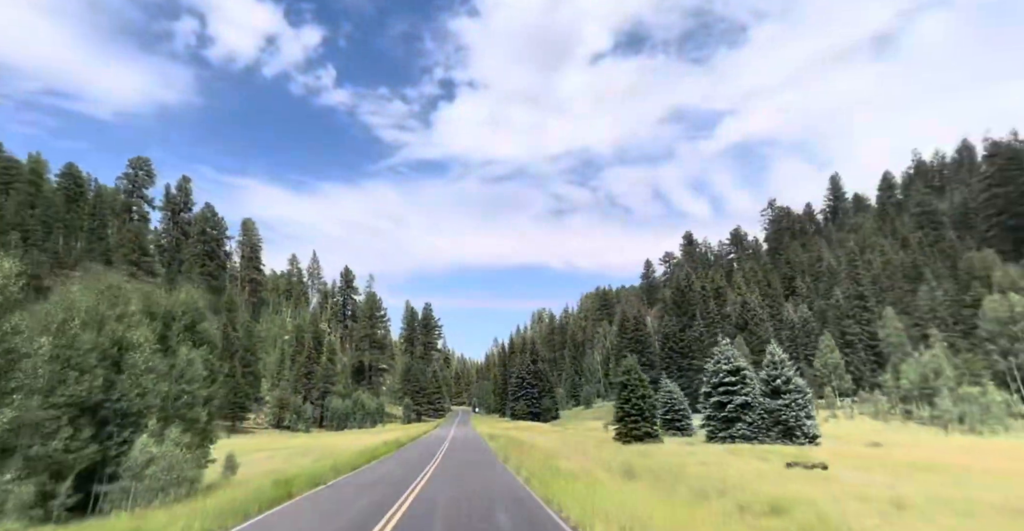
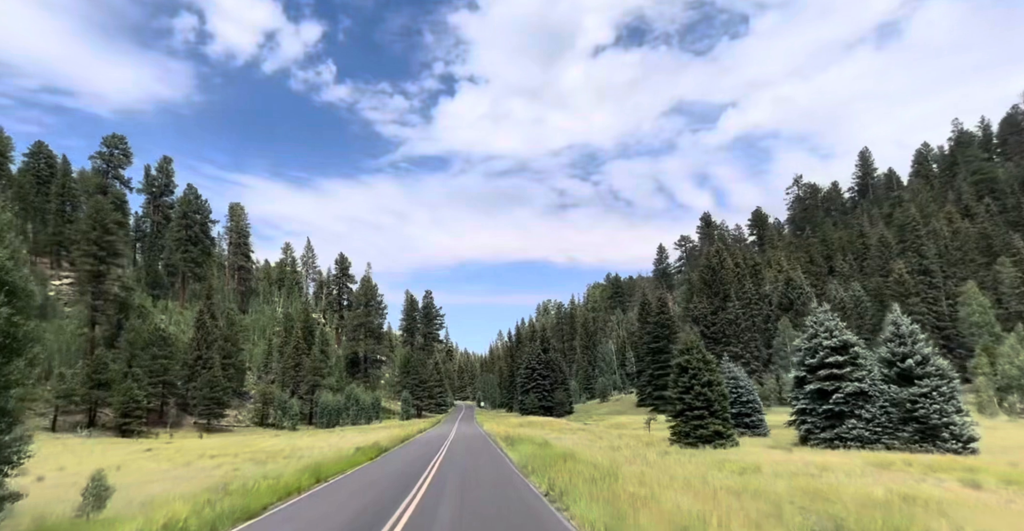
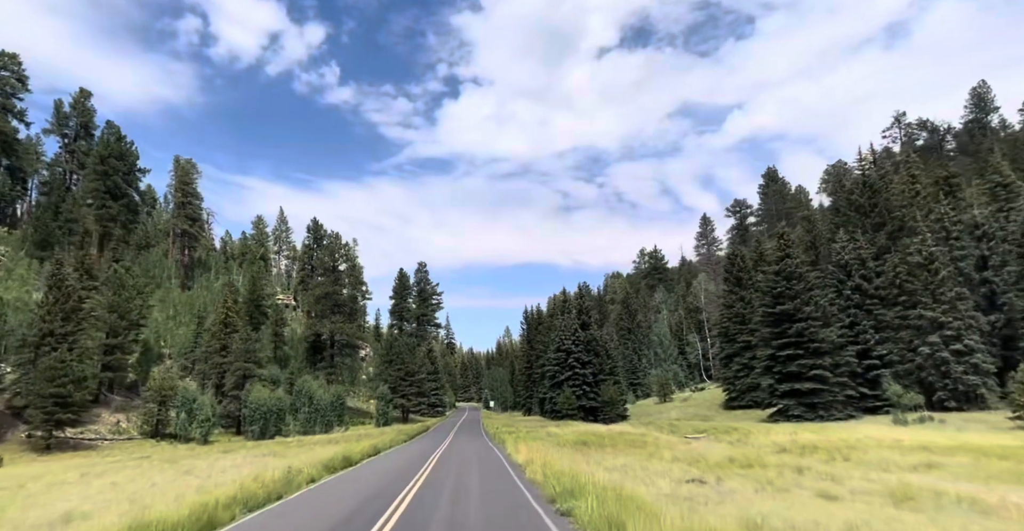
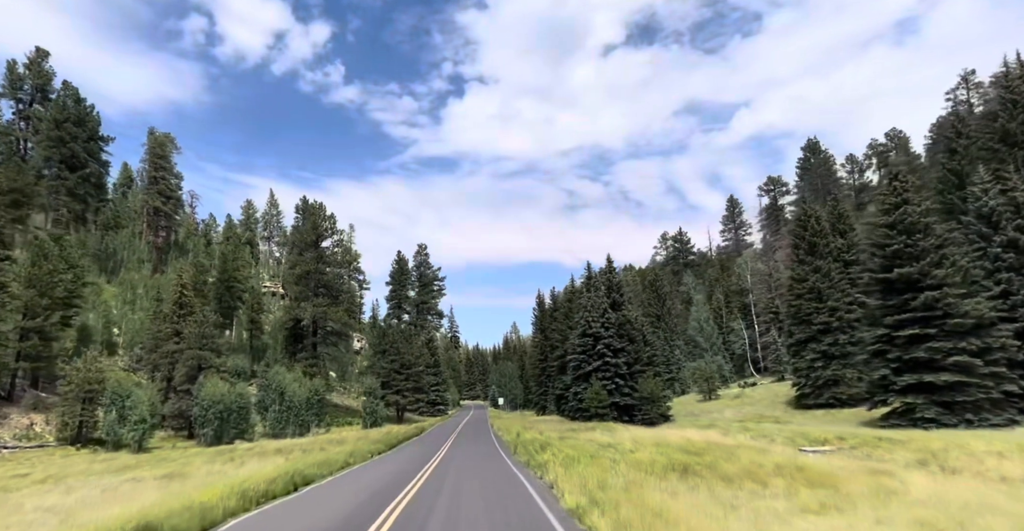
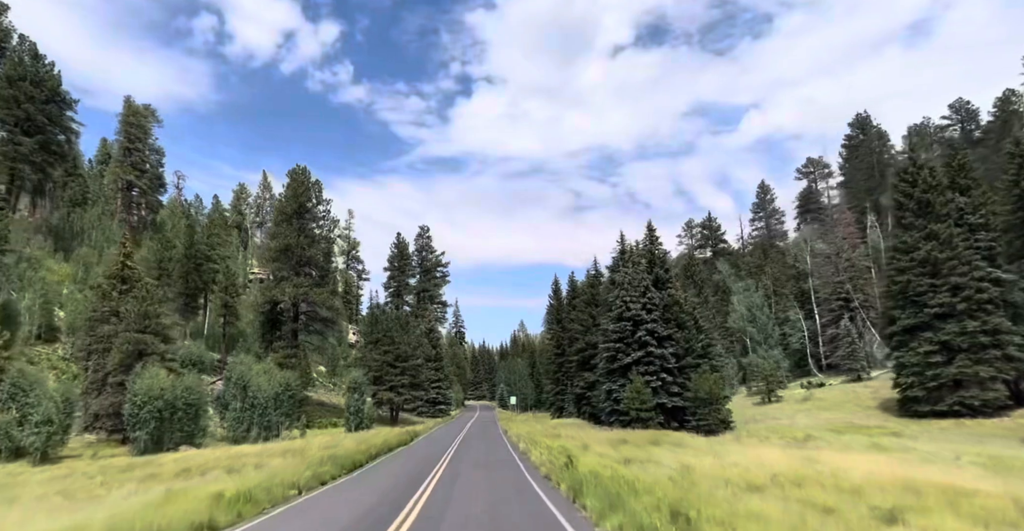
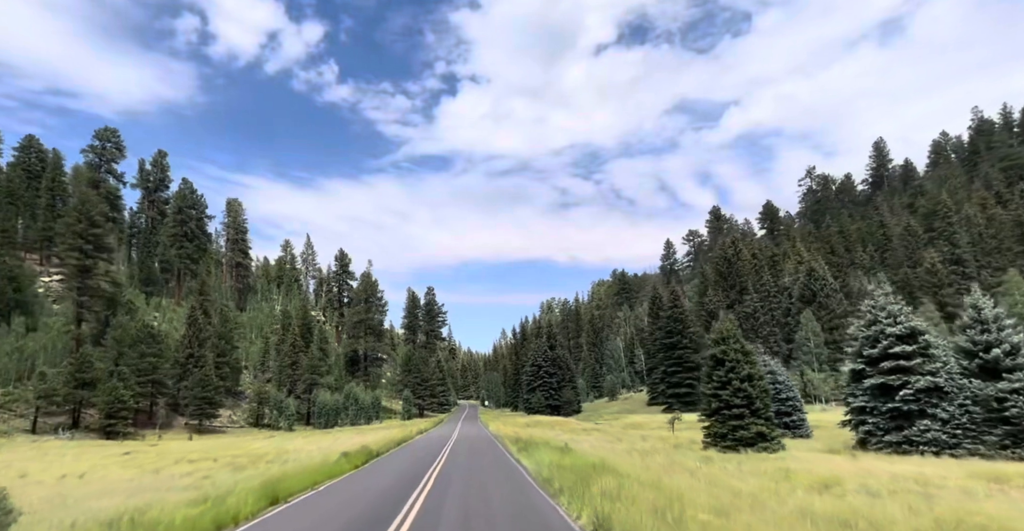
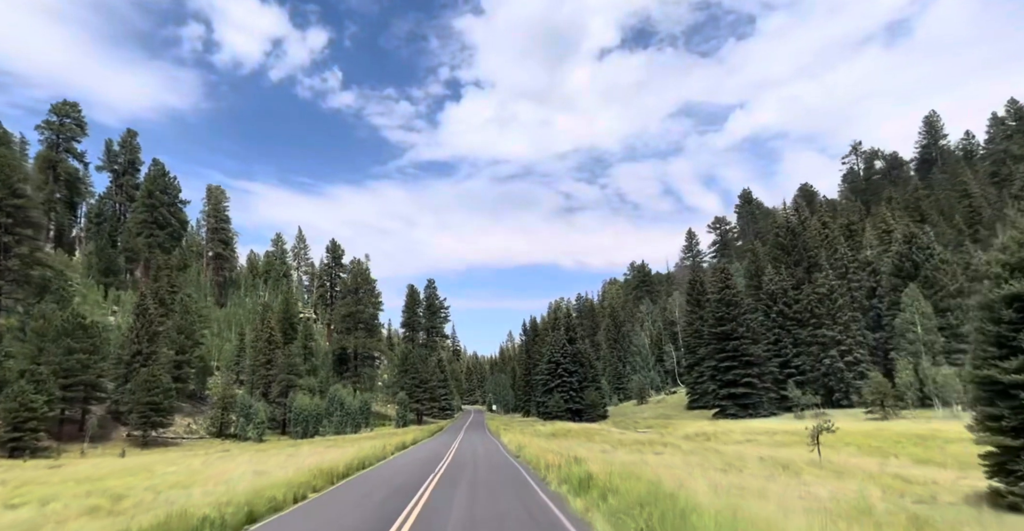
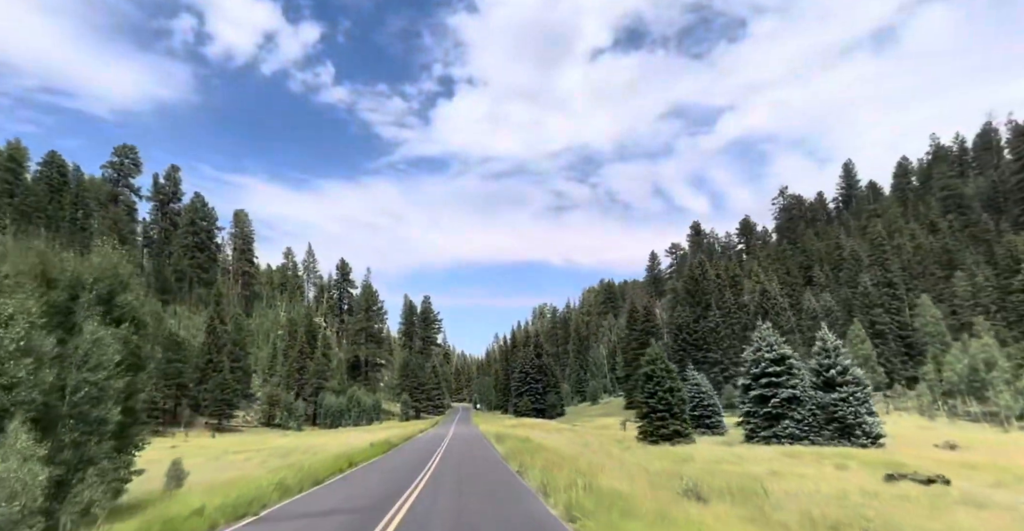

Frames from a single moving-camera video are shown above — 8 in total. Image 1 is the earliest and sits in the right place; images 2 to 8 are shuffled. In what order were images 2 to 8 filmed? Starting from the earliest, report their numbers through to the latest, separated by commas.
8, 2, 6, 7, 3, 4, 5
